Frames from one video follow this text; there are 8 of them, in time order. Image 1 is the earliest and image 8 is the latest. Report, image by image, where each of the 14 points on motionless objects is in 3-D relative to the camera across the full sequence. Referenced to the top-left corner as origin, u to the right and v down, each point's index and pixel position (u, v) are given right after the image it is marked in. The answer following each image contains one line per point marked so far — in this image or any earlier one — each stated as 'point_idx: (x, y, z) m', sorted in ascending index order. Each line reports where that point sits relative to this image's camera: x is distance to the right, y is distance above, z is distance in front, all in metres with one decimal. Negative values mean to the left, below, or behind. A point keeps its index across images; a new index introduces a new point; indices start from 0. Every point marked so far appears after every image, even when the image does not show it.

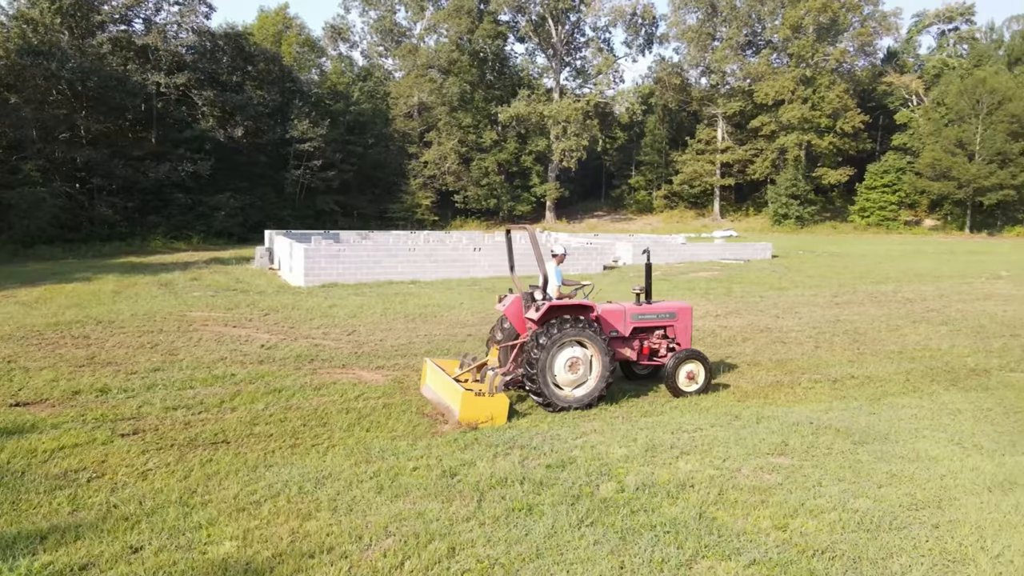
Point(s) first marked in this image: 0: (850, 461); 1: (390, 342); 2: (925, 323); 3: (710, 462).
0: (+1.9, -0.9, +4.0) m
1: (-1.3, -0.5, +7.6) m
2: (+4.9, -0.4, +8.8) m
3: (+1.1, -1.0, +4.0) m
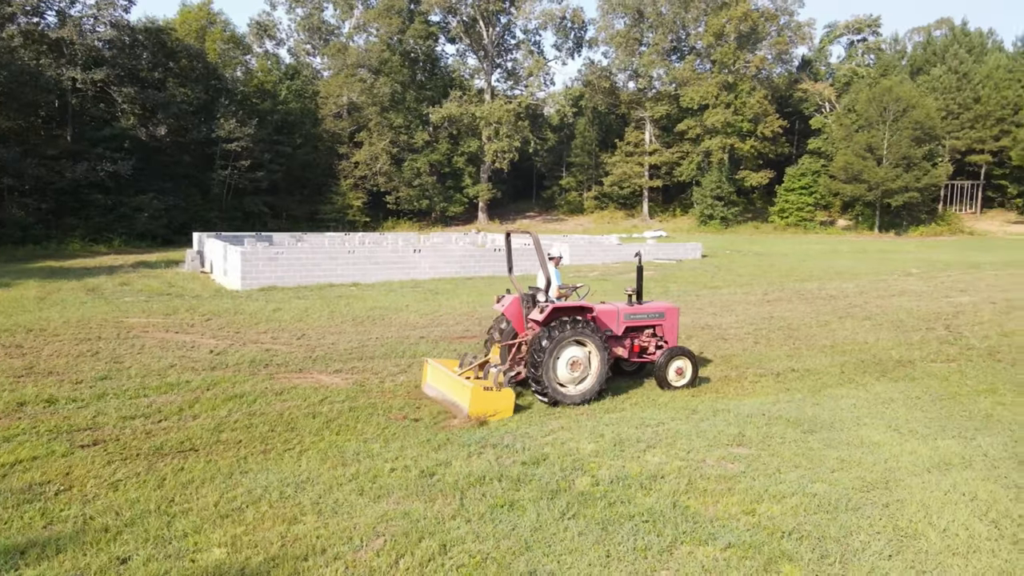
0: (+1.7, -0.9, +4.3) m
1: (-1.7, -0.6, +7.6) m
2: (+4.3, -0.4, +9.4) m
3: (+0.9, -1.0, +4.2) m
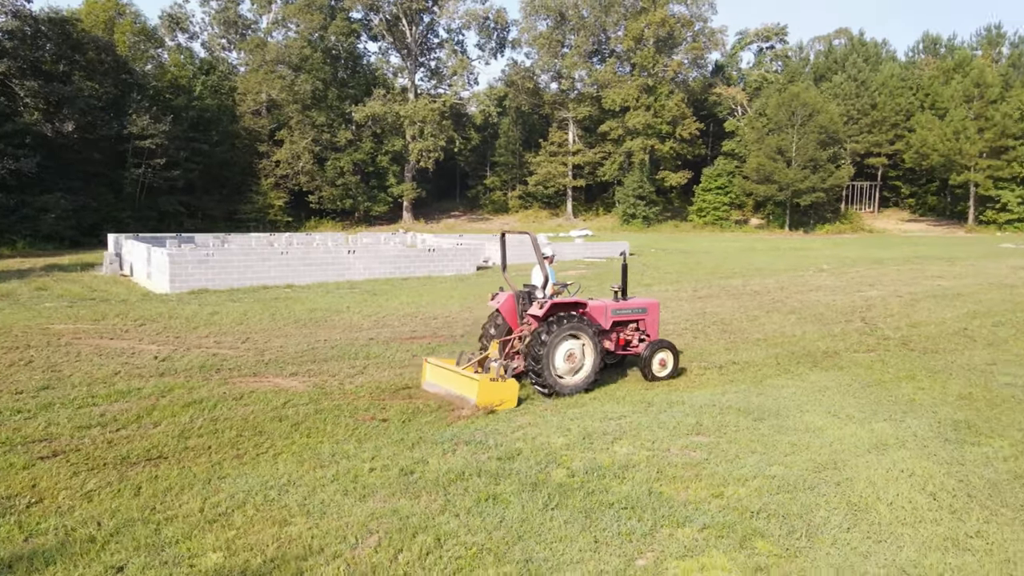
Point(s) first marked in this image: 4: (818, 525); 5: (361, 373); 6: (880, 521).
0: (+1.5, -0.9, +4.6) m
1: (-2.2, -0.6, +7.5) m
2: (+3.6, -0.3, +10.0) m
3: (+0.8, -1.0, +4.5) m
4: (+1.4, -1.1, +3.4) m
5: (-1.3, -0.7, +6.3) m
6: (+1.7, -1.1, +3.4) m
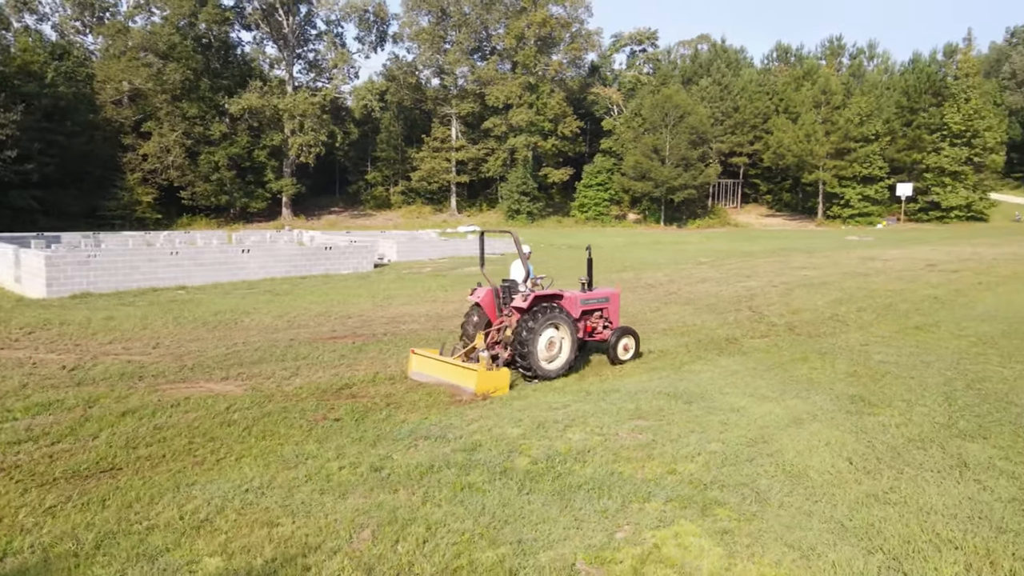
0: (+1.2, -0.9, +5.1) m
1: (-3.0, -0.6, +7.3) m
2: (+2.3, -0.2, +10.7) m
3: (+0.5, -0.9, +4.8) m
4: (+1.3, -1.1, +3.9) m
5: (-1.8, -0.7, +6.3) m
6: (+1.6, -1.0, +3.9) m
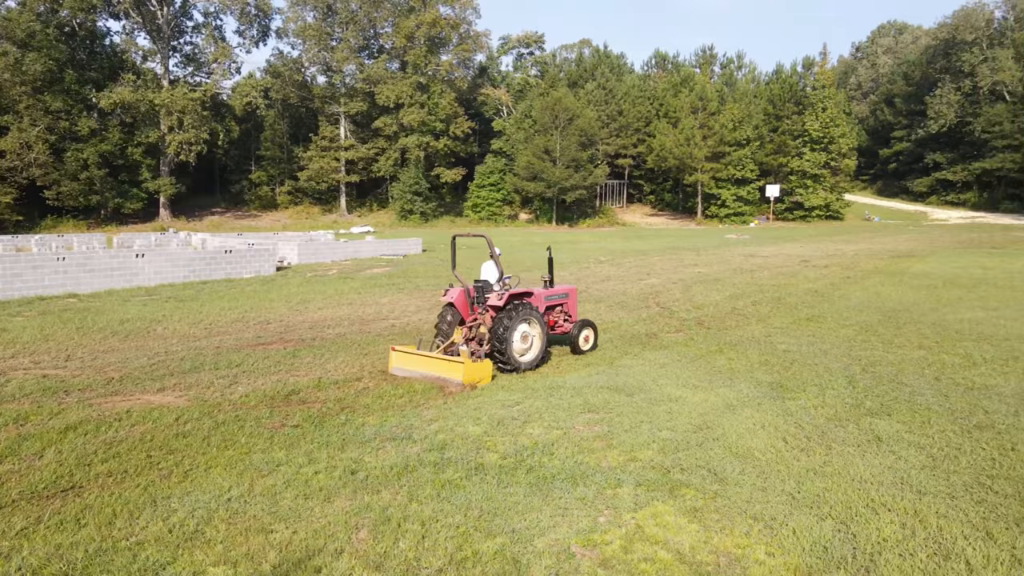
0: (+0.9, -0.9, +5.5) m
1: (-3.6, -0.7, +7.0) m
2: (+1.1, -0.2, +11.1) m
3: (+0.3, -0.9, +5.1) m
4: (+1.2, -1.1, +4.3) m
5: (-2.3, -0.8, +6.2) m
6: (+1.5, -1.0, +4.4) m
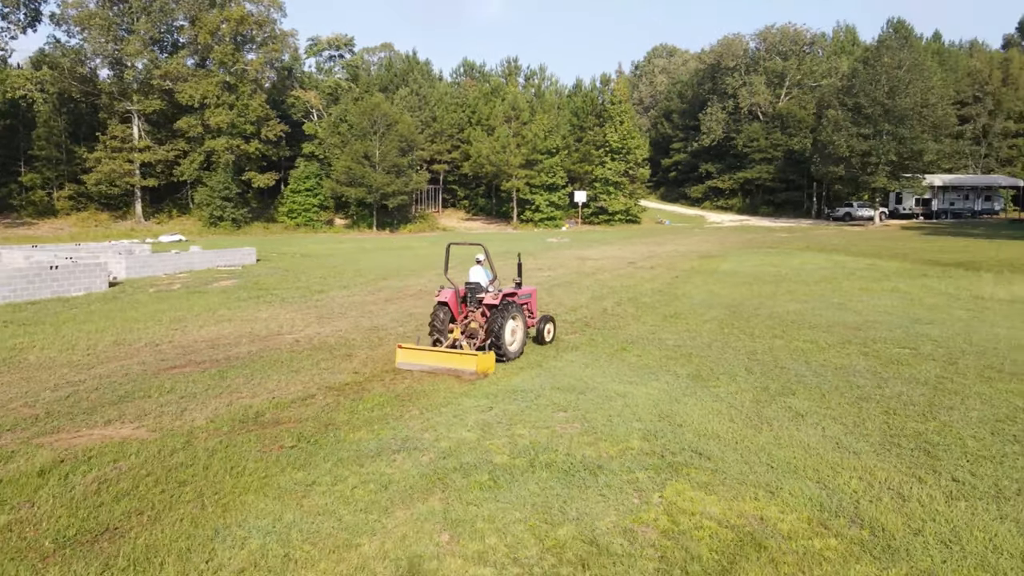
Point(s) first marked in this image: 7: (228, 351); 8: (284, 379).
0: (+0.7, -1.0, +6.1) m
1: (-4.1, -0.9, +6.3) m
2: (-0.7, -0.3, +11.6) m
3: (+0.2, -1.0, +5.5) m
4: (+1.3, -1.1, +5.0) m
5: (-2.6, -1.0, +5.9) m
6: (+1.5, -1.1, +5.2) m
7: (-3.2, -0.7, +8.2) m
8: (-2.1, -0.9, +7.0) m
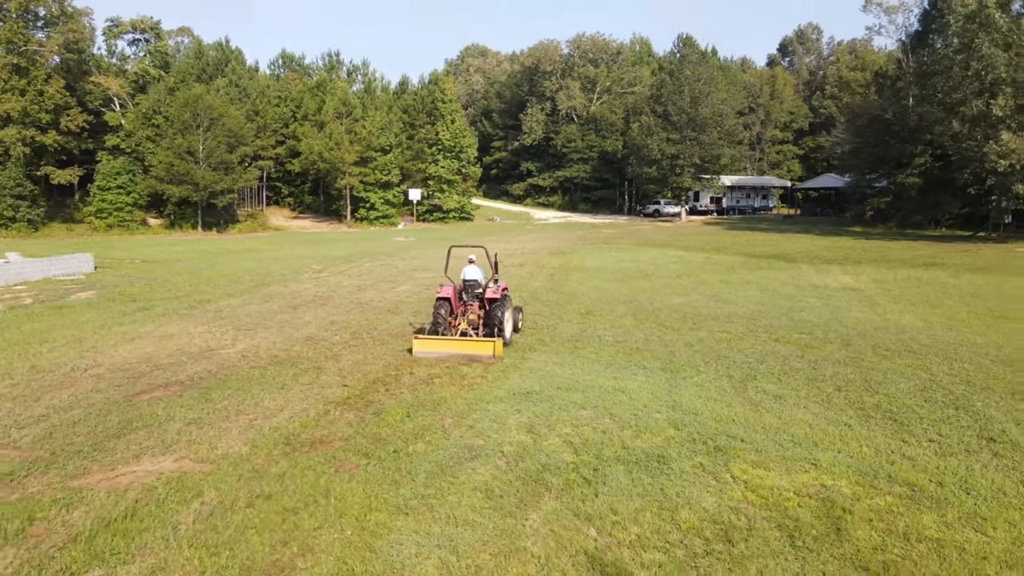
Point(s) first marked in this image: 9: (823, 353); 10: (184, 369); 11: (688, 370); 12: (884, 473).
0: (+0.8, -1.0, +6.6) m
1: (-3.8, -1.1, +5.6) m
2: (-2.0, -0.4, +11.6) m
3: (+0.5, -1.1, +5.9) m
4: (+1.7, -1.1, +5.7) m
5: (-2.3, -1.1, +5.6) m
6: (+1.9, -1.1, +6.0) m
7: (-3.5, -0.9, +7.7) m
8: (-2.1, -1.0, +6.7) m
9: (+3.6, -0.8, +8.7) m
10: (-3.5, -0.9, +7.8) m
11: (+1.8, -0.9, +7.8) m
12: (+2.5, -1.3, +5.1) m
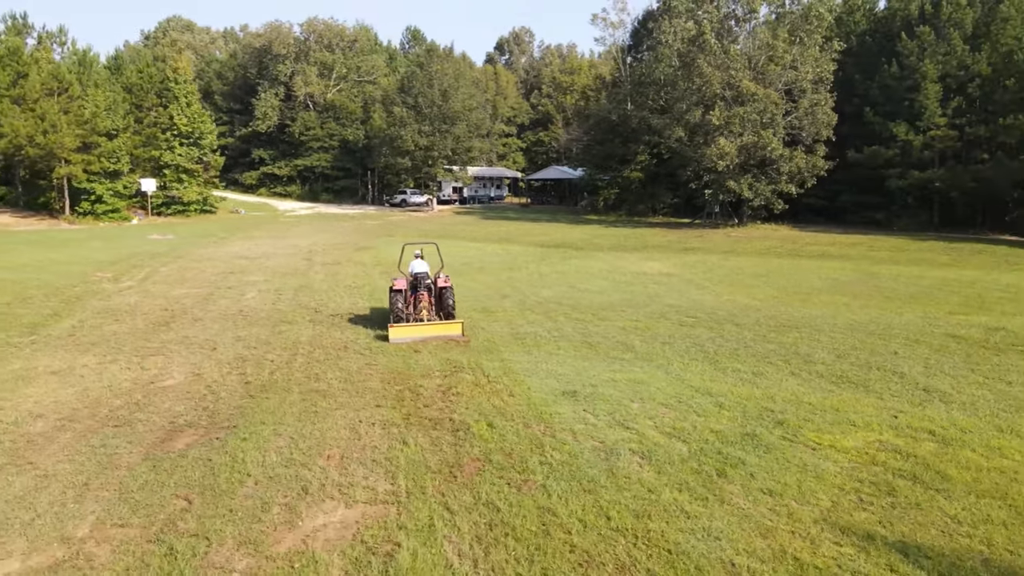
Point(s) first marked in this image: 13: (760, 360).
0: (+1.3, -1.0, +7.3) m
1: (-2.6, -1.4, +4.5) m
2: (-3.3, -0.5, +10.7) m
3: (+1.2, -1.1, +6.5) m
4: (+2.4, -1.1, +6.8) m
5: (-1.2, -1.3, +5.1) m
6: (+2.5, -1.1, +7.1) m
7: (-3.1, -1.1, +6.6) m
8: (-1.5, -1.2, +6.2) m
9: (+3.0, -0.6, +10.2) m
10: (-3.2, -1.1, +6.7) m
11: (+1.7, -0.8, +8.7) m
12: (+3.4, -1.2, +6.5) m
13: (+2.9, -0.9, +8.7) m
